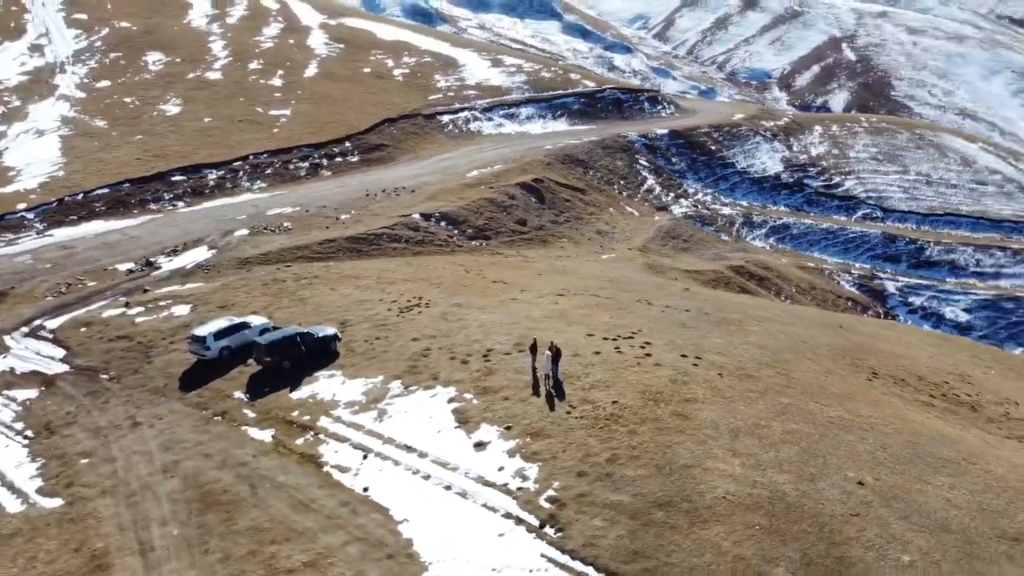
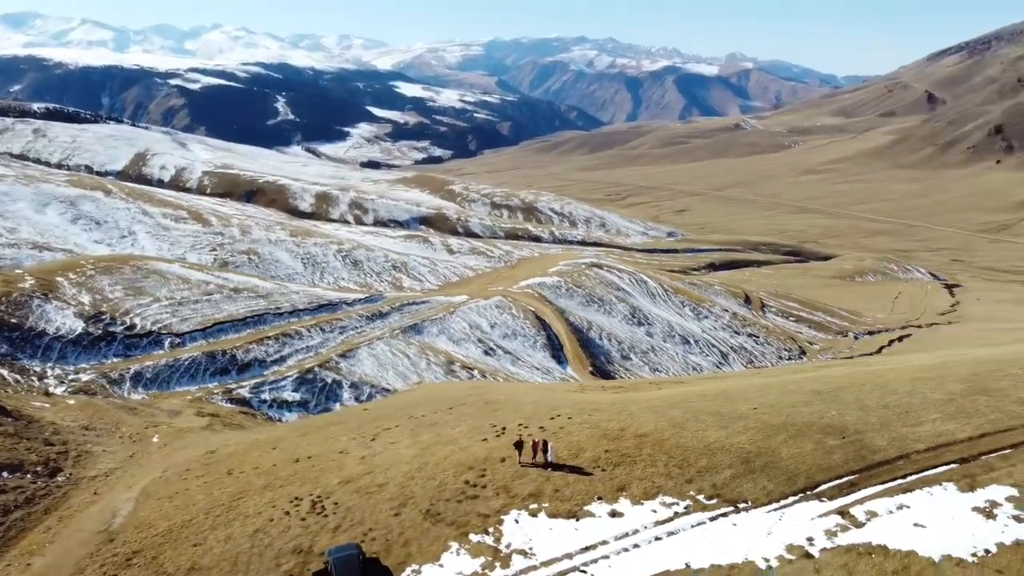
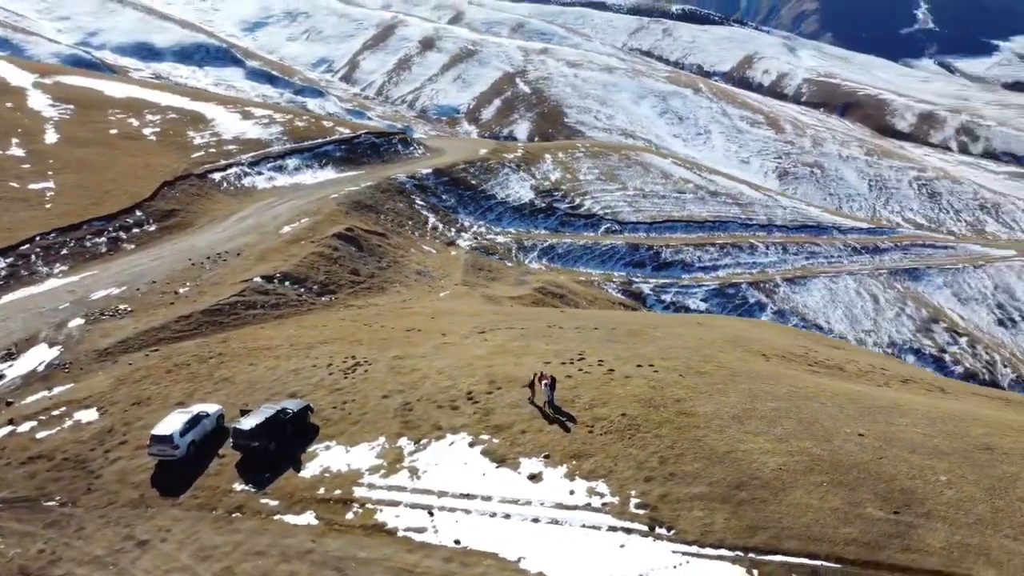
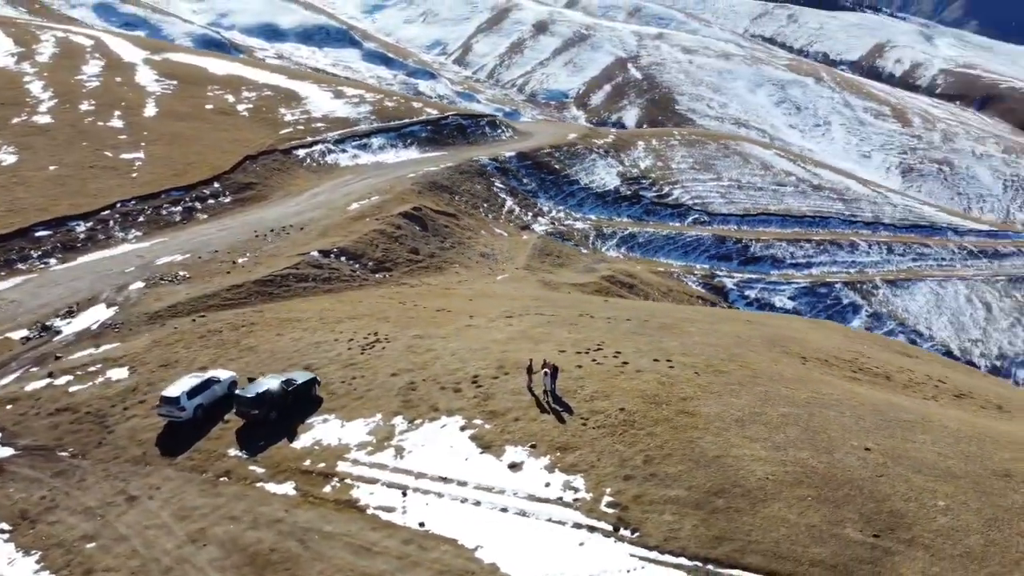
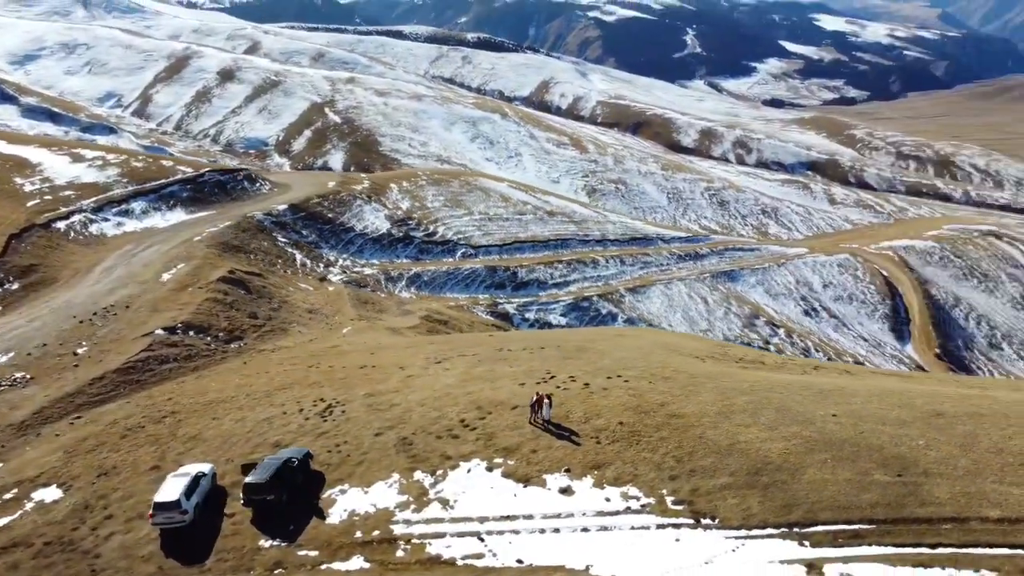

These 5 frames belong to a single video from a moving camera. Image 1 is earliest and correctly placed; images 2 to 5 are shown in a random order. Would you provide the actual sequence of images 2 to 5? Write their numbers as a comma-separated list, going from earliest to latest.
4, 3, 5, 2
